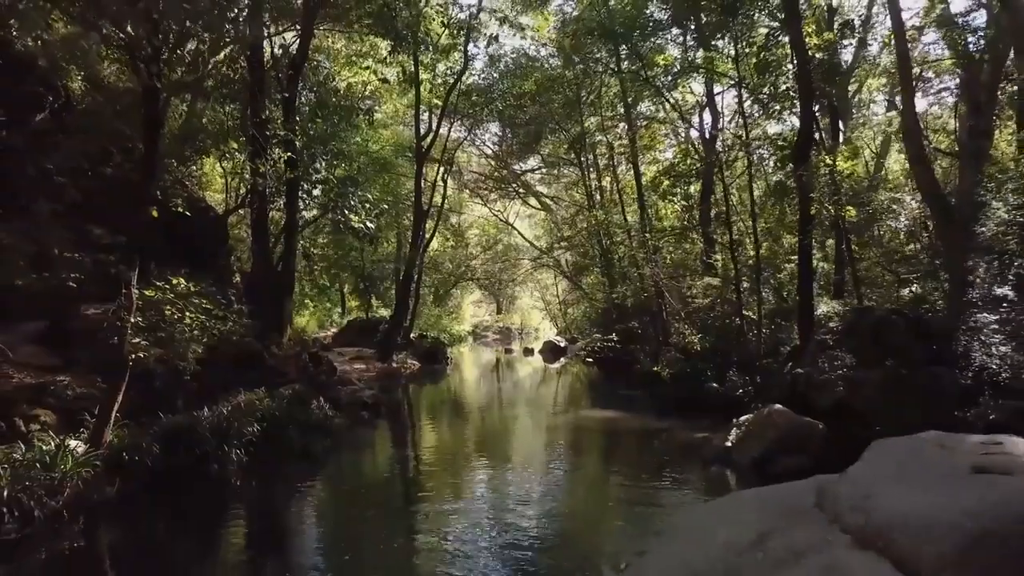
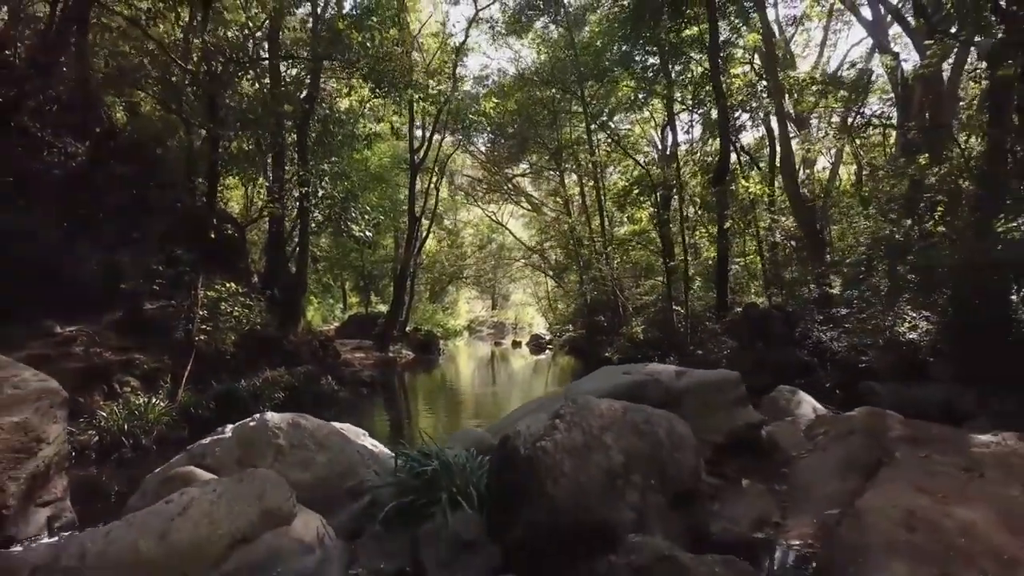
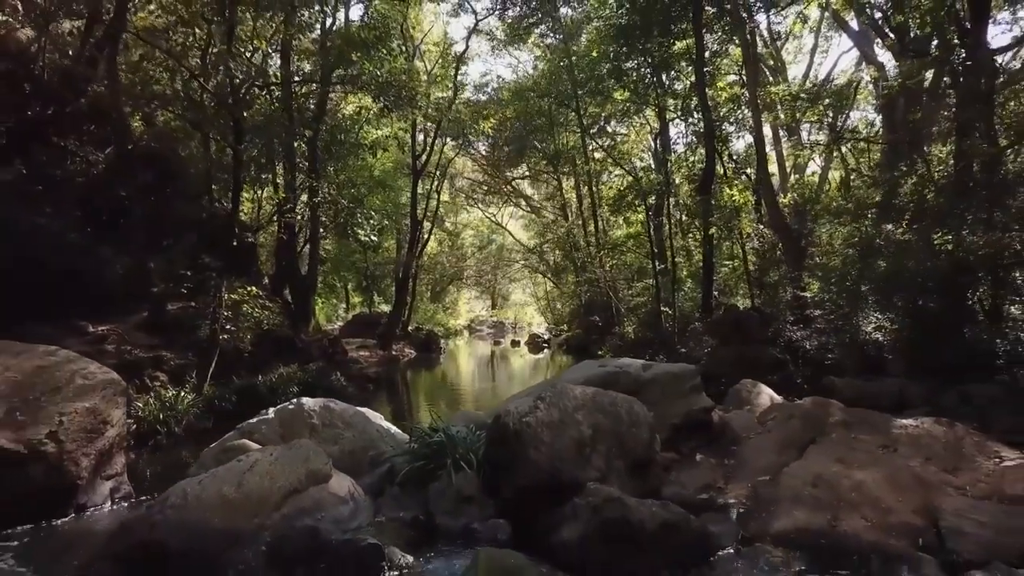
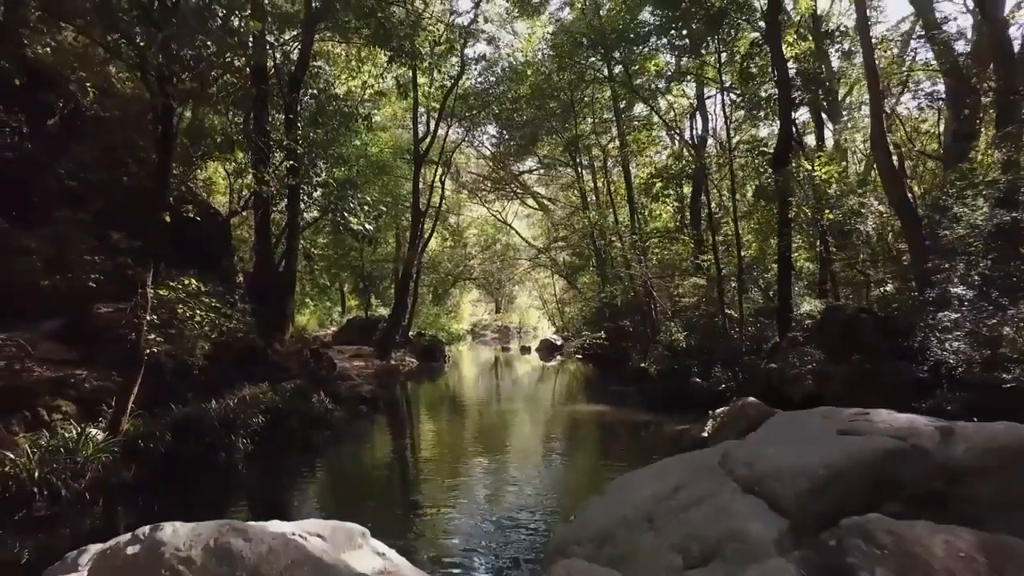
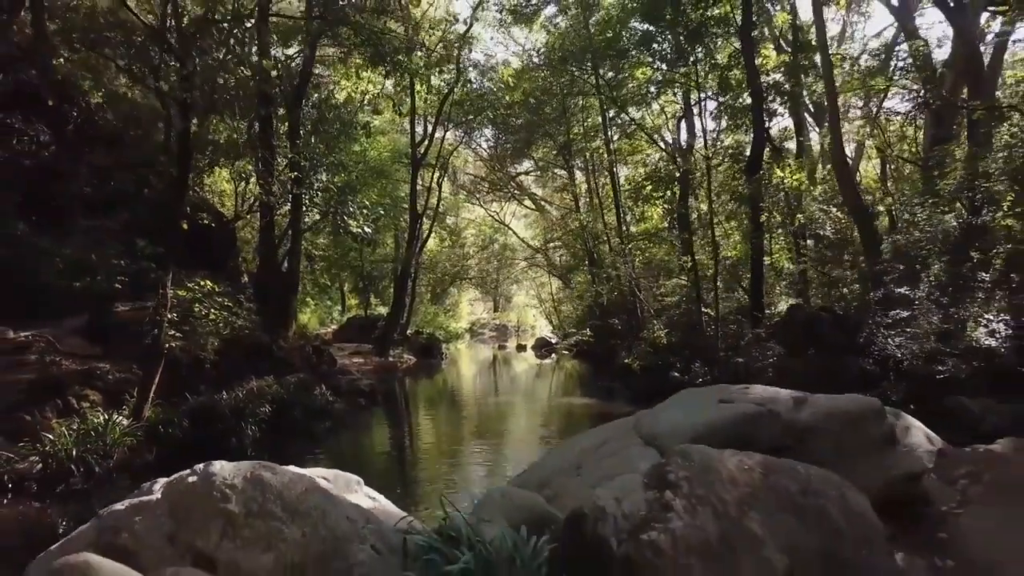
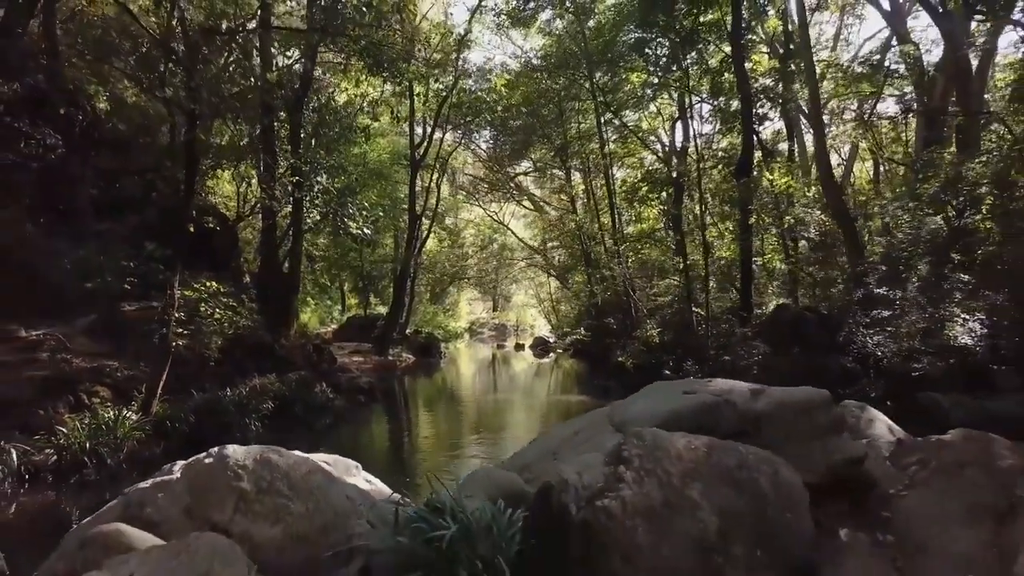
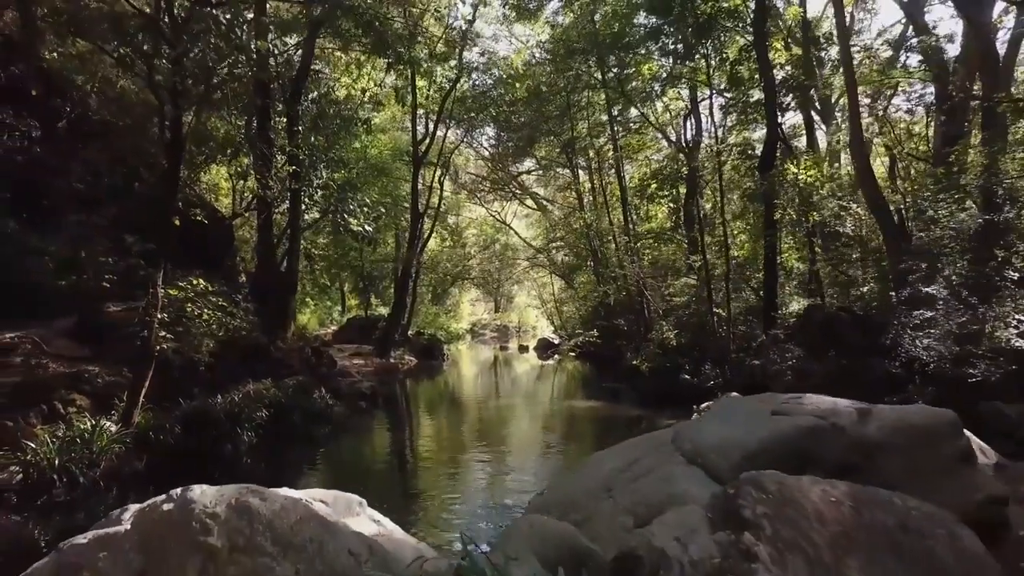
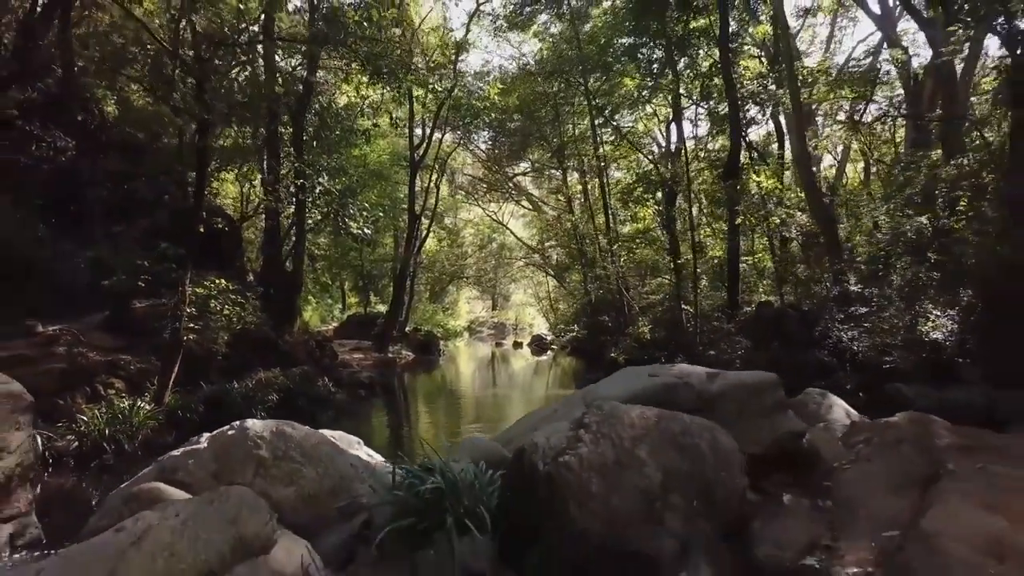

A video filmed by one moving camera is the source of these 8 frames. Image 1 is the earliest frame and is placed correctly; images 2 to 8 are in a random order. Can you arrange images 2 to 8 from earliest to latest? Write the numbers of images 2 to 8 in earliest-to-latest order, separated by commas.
4, 7, 5, 6, 8, 2, 3
